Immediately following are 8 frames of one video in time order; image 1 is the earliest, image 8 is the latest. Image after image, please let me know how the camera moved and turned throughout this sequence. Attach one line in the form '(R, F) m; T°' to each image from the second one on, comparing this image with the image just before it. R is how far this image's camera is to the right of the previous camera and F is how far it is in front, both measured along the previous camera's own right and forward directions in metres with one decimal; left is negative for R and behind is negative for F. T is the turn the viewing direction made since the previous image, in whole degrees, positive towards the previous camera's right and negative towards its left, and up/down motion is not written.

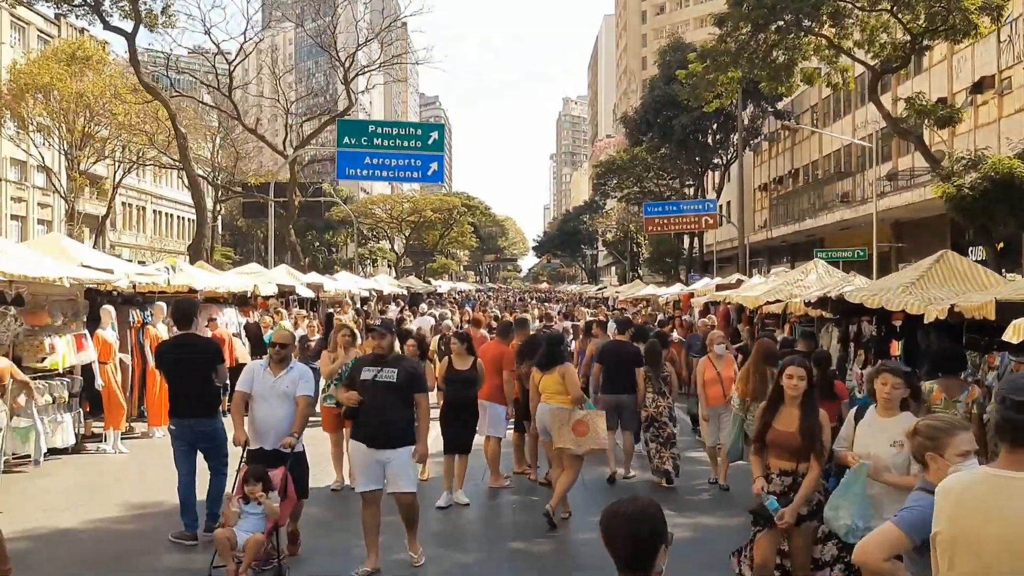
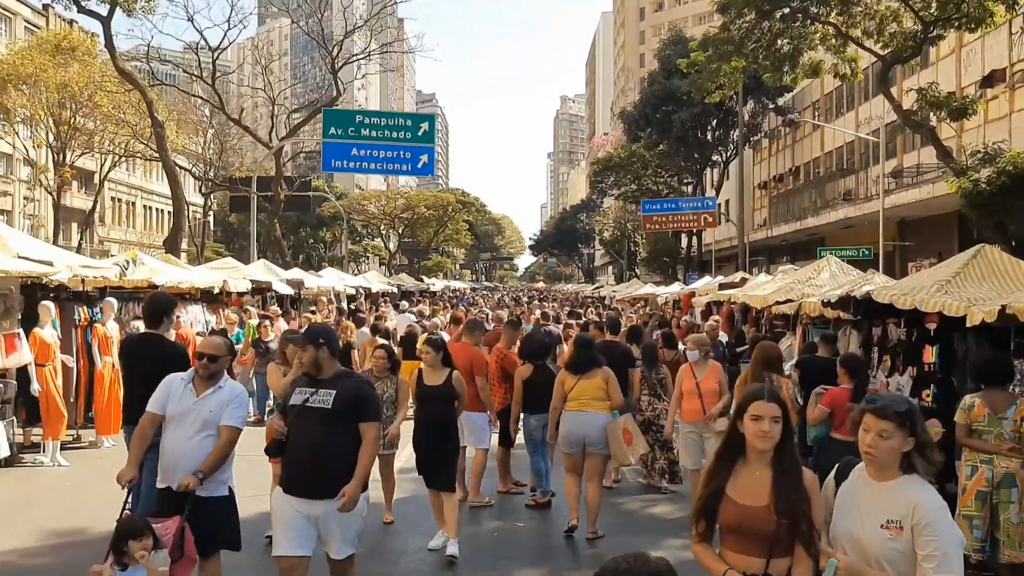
(+0.1, +1.1) m; 0°
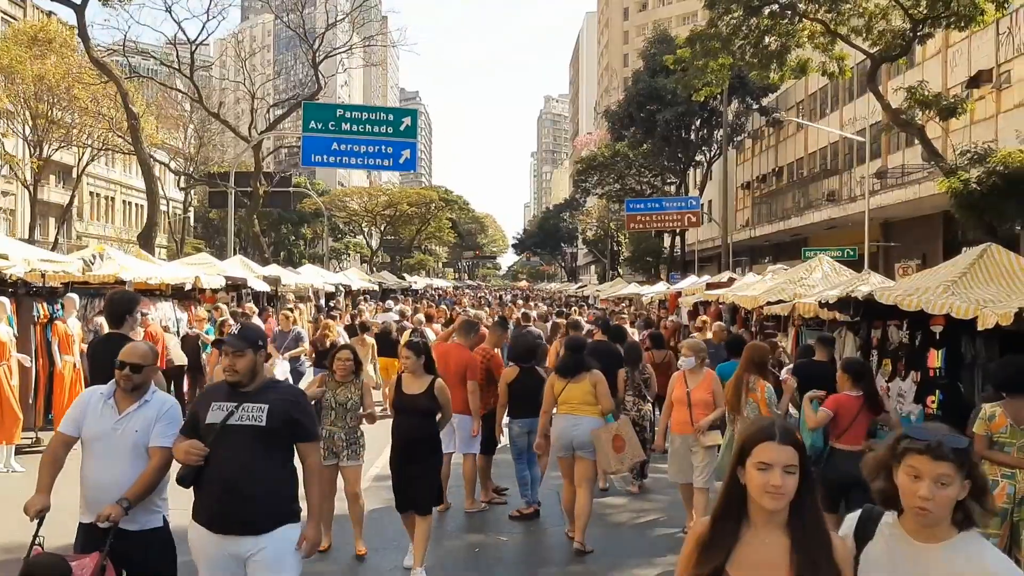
(0.0, +0.5) m; +1°
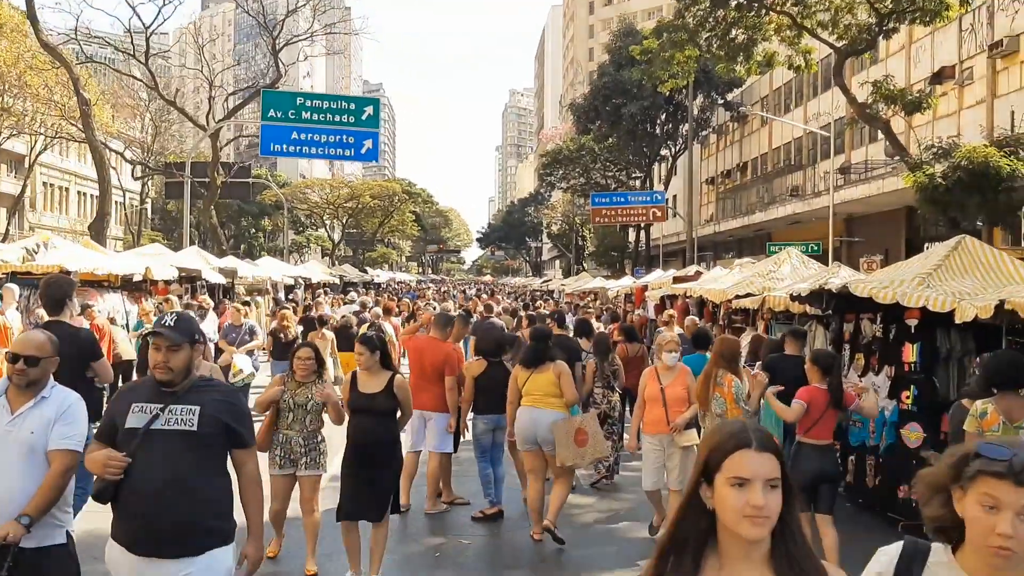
(0.0, +0.3) m; +2°
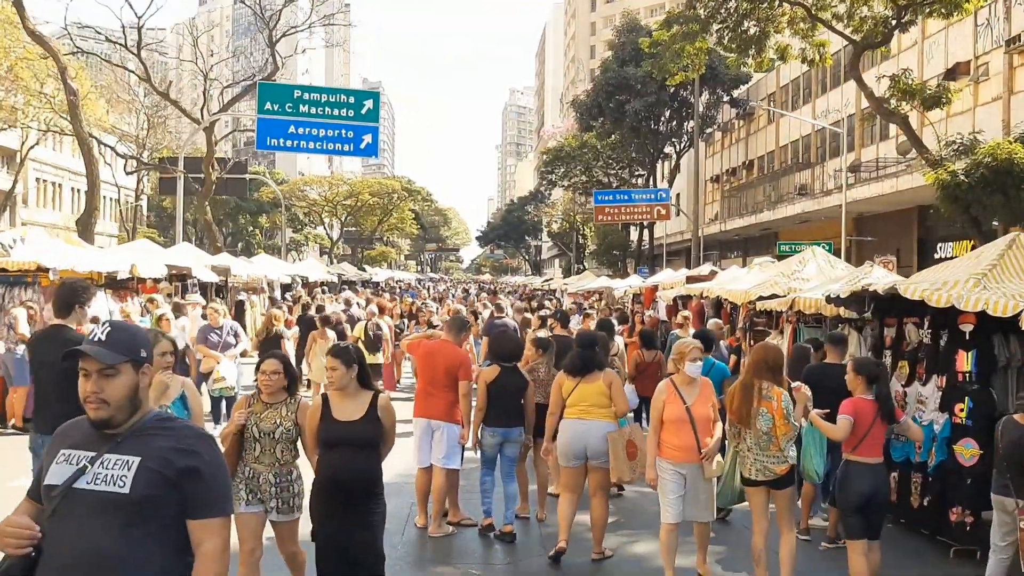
(-0.1, +0.7) m; 0°
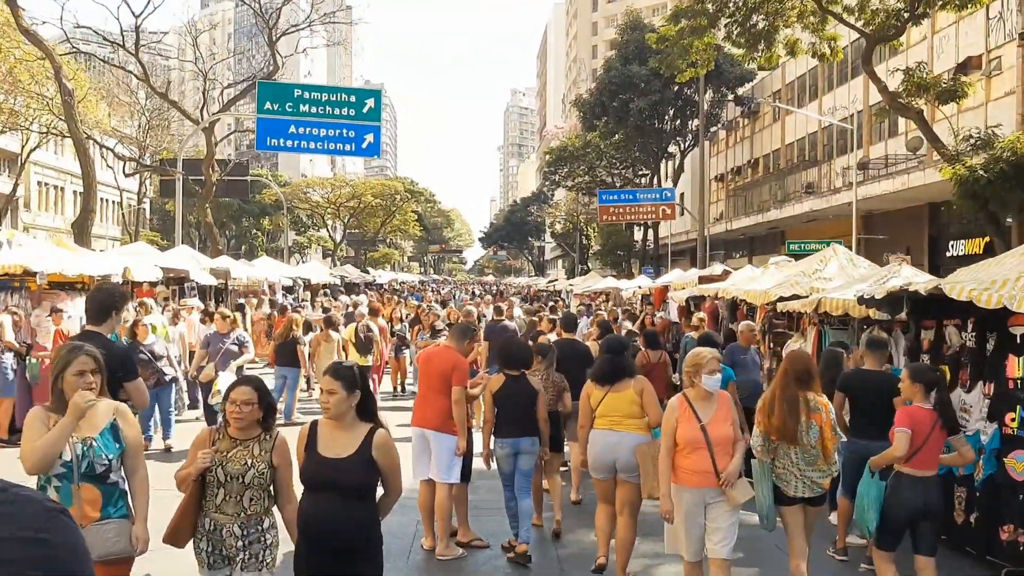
(-0.1, +0.5) m; 0°
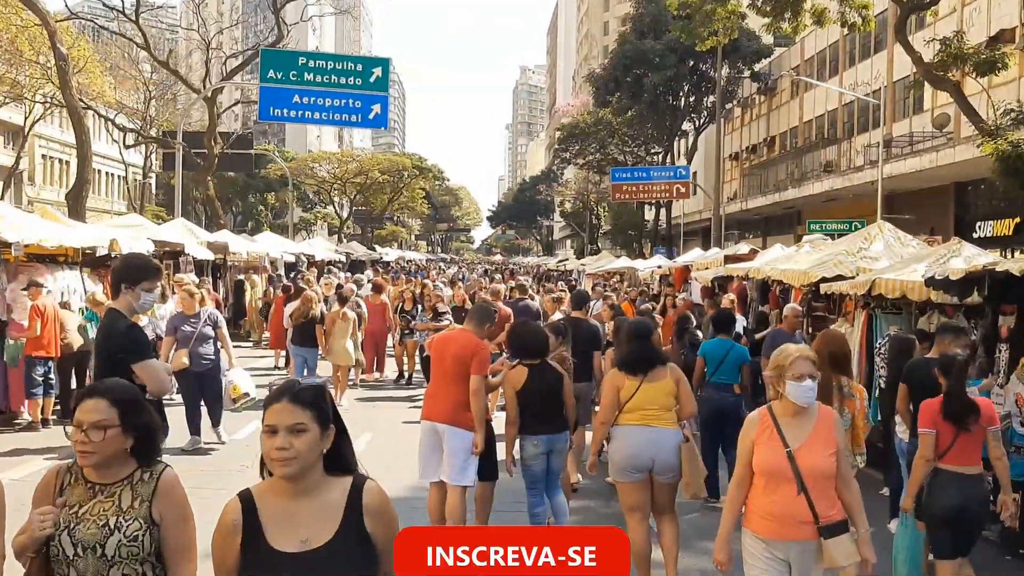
(-0.1, +0.9) m; 0°
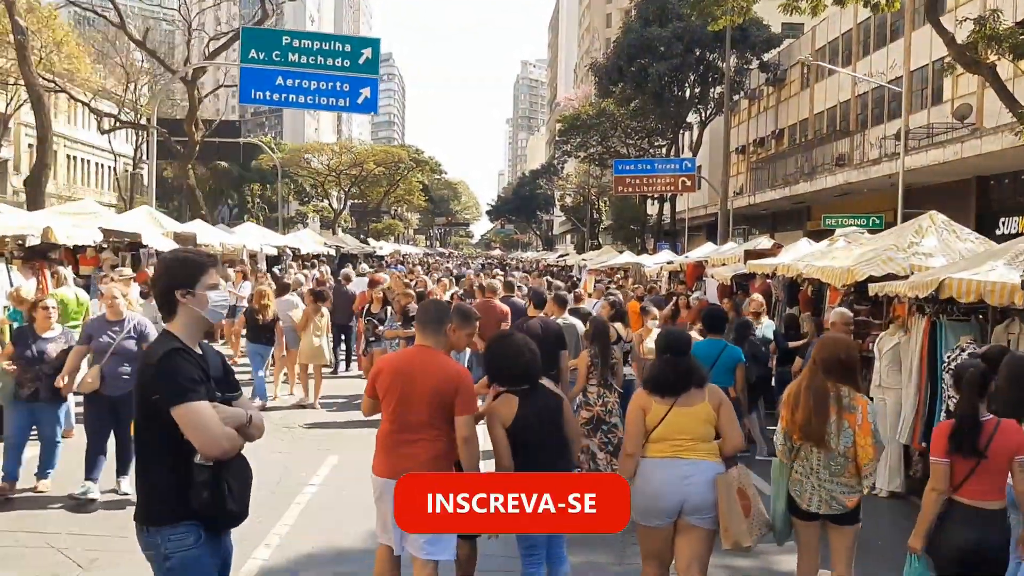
(+0.1, +1.5) m; 0°
